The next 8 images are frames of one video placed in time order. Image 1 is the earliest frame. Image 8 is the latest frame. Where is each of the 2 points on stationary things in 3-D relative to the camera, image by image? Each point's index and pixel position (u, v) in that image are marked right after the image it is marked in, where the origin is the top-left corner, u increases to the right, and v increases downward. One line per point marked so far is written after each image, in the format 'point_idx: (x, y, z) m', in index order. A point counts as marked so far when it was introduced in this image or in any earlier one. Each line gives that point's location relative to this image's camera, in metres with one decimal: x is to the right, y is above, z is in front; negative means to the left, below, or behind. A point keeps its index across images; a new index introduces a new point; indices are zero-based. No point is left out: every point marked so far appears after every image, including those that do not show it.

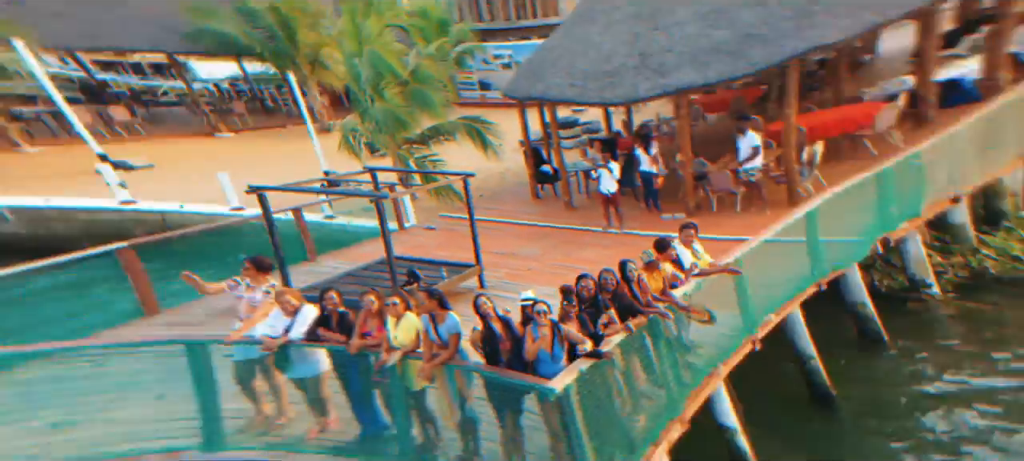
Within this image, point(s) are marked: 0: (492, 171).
0: (-0.3, +0.8, +17.7) m
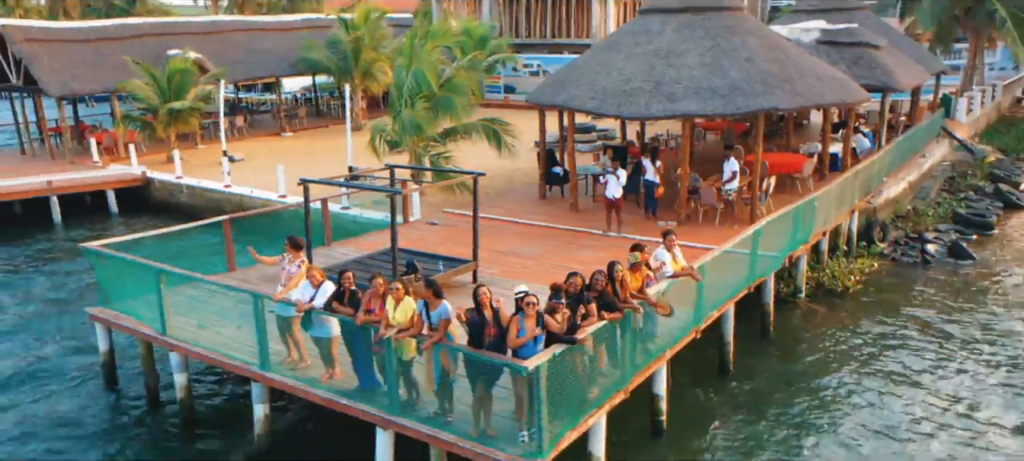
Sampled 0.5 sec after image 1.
0: (-0.1, +0.9, +19.2) m
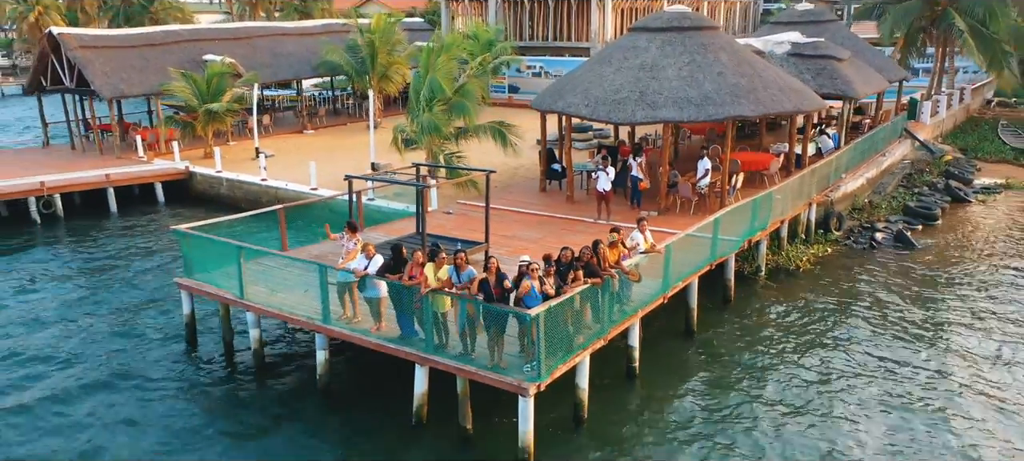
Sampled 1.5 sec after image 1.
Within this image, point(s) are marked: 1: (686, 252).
0: (0.0, +1.0, +21.7) m
1: (+1.6, -0.2, +12.6) m
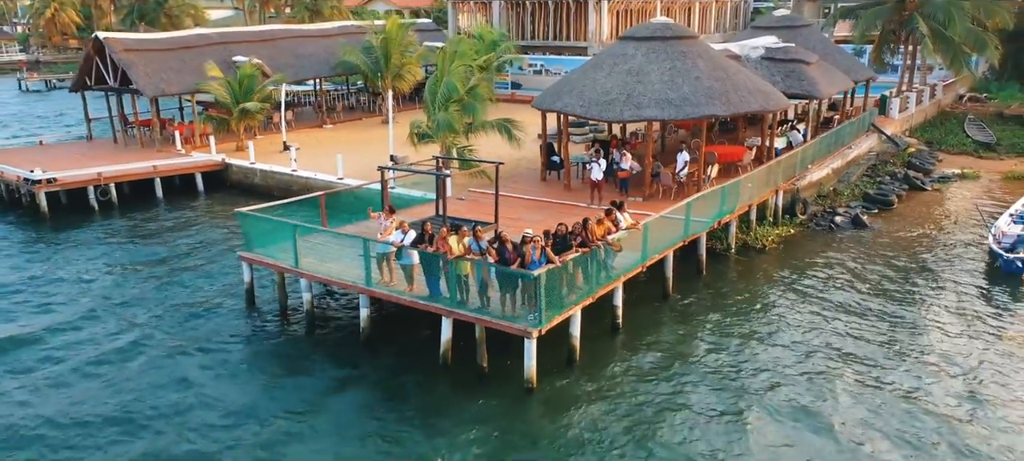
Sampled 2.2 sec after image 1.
0: (0.0, +1.3, +24.3) m
1: (+1.7, 0.0, +15.2) m
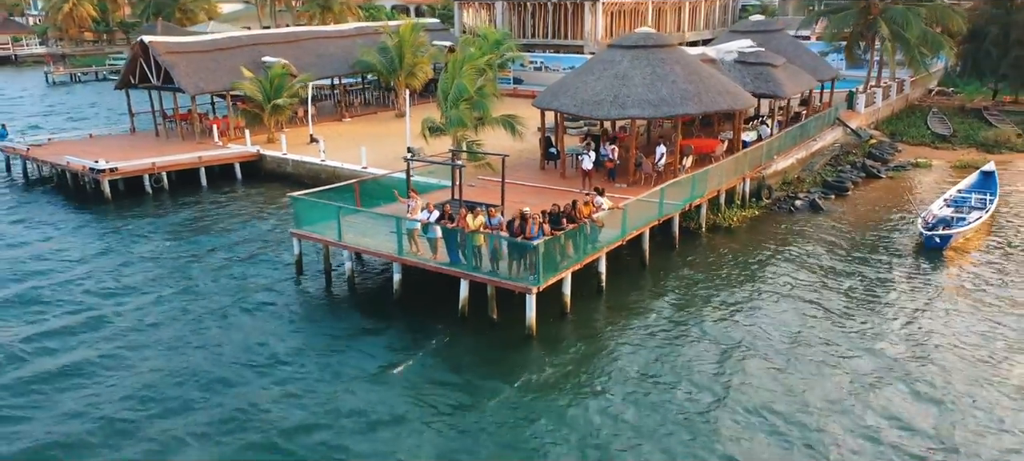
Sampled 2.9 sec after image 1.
0: (+0.1, +1.7, +27.6) m
1: (+1.8, +0.3, +18.5) m
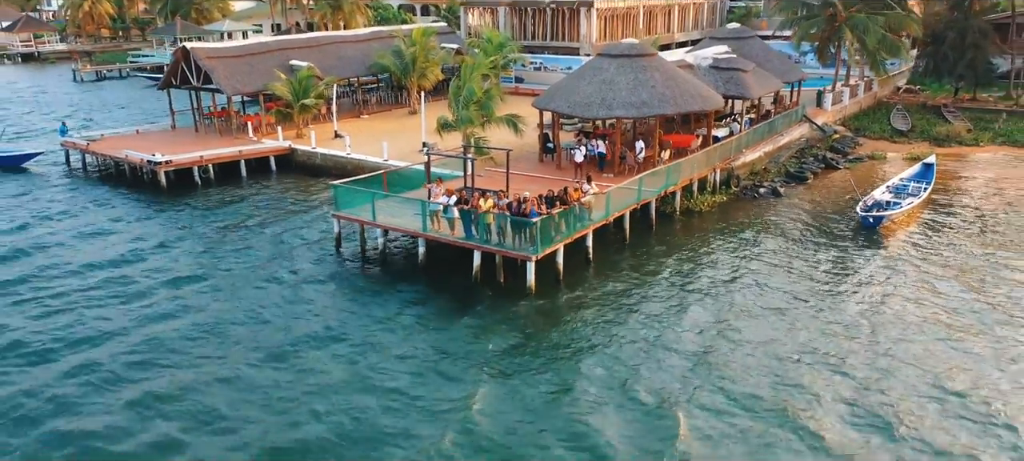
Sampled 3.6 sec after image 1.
0: (+0.2, +2.0, +31.4) m
1: (+1.8, +0.6, +22.3) m
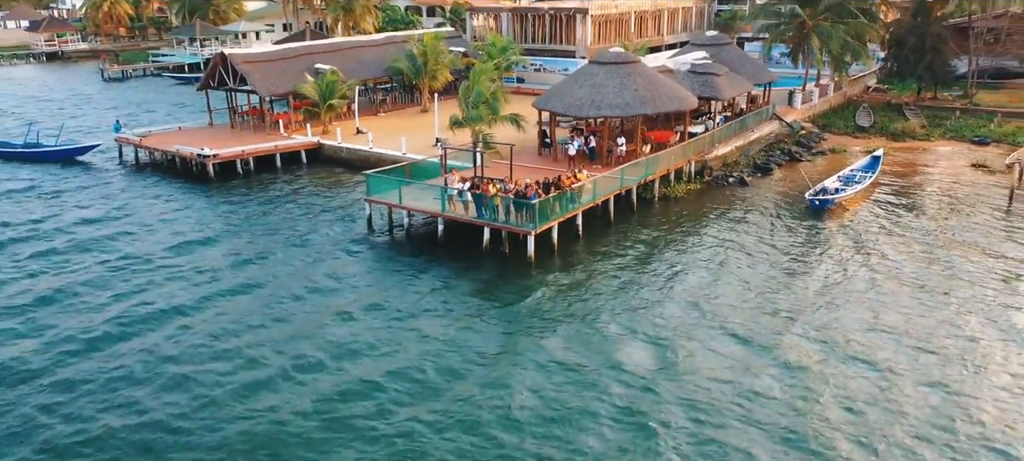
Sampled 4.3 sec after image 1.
0: (+0.2, +2.4, +35.8) m
1: (+1.9, +0.9, +26.7) m
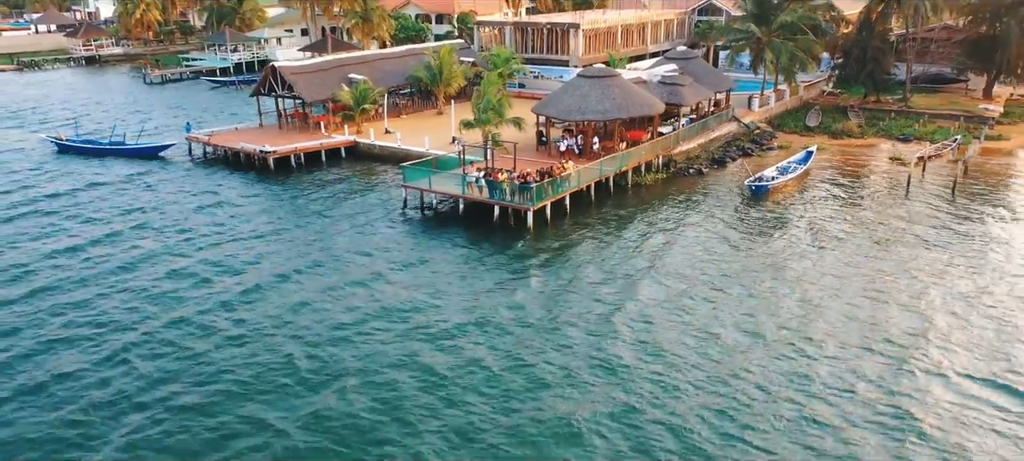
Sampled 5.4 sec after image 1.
0: (+0.3, +3.0, +43.7) m
1: (+2.0, +1.5, +34.6) m
